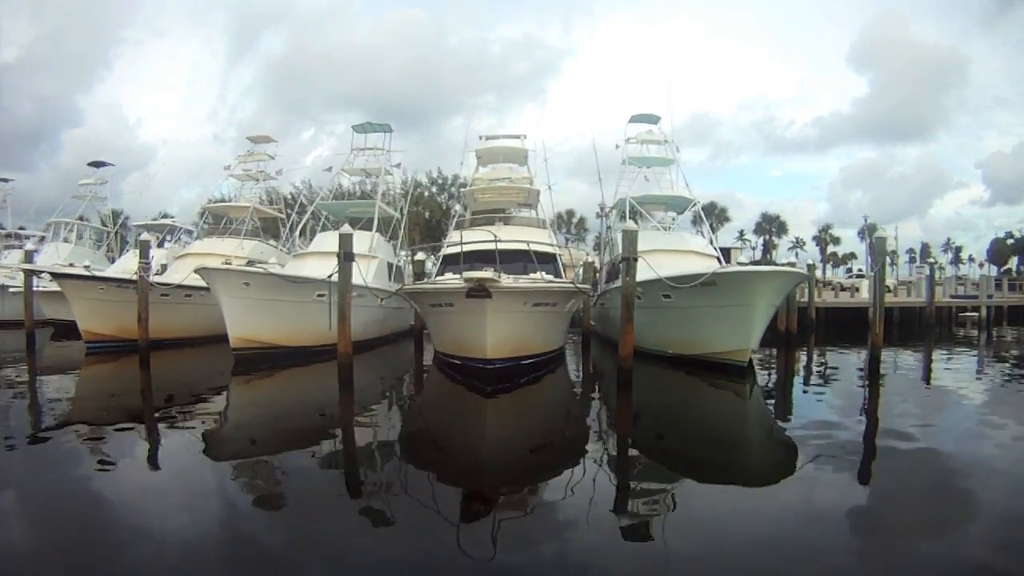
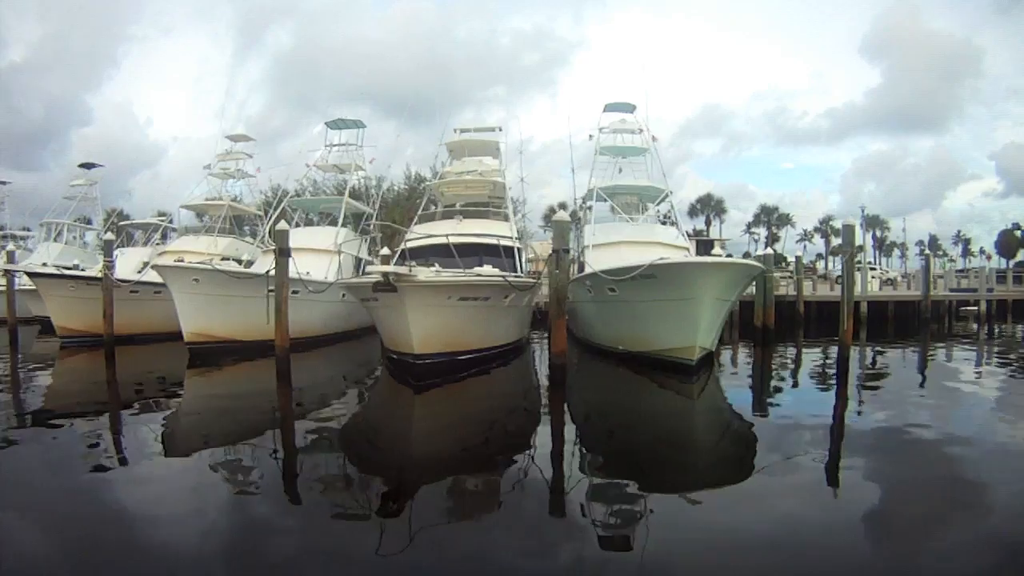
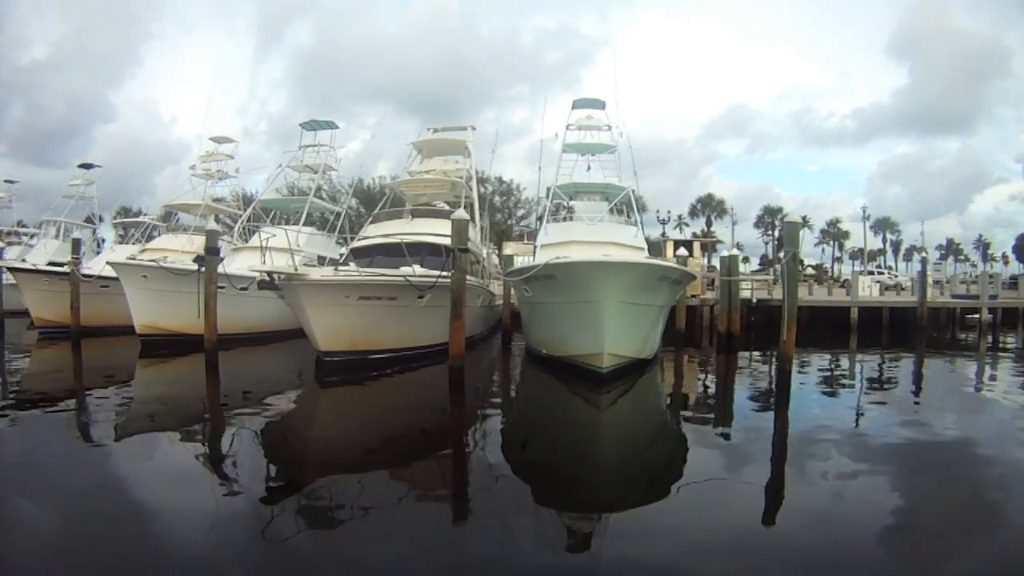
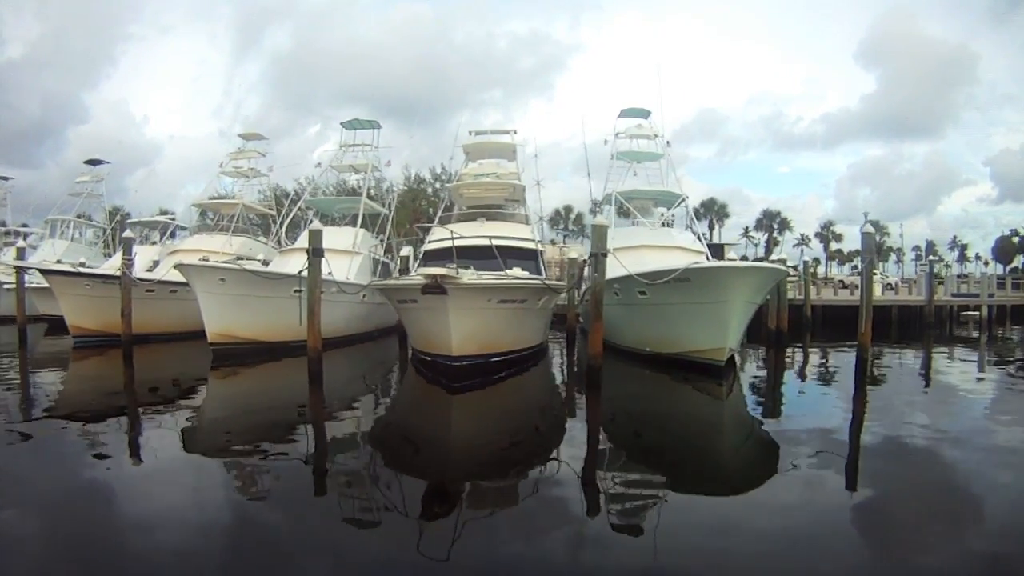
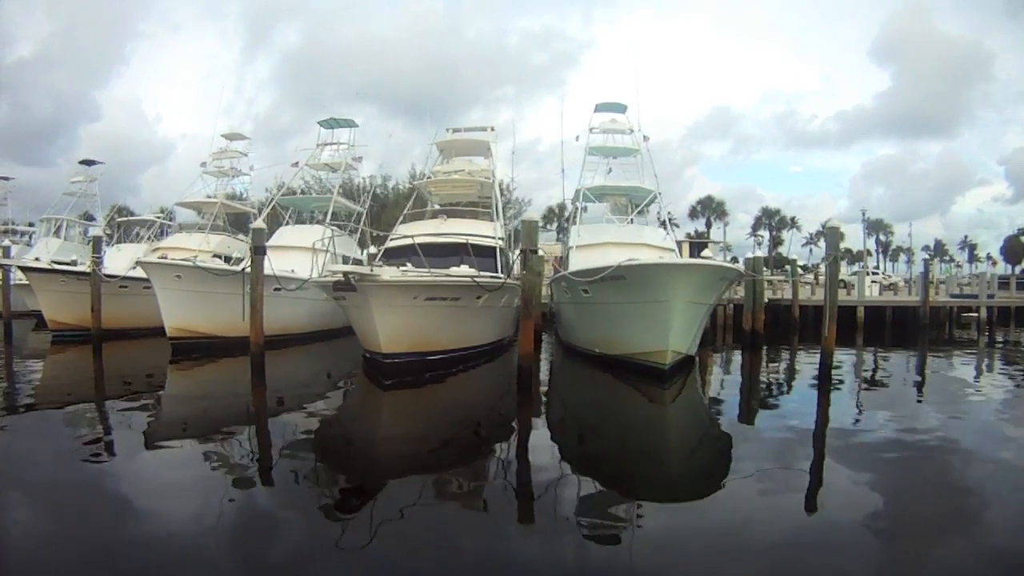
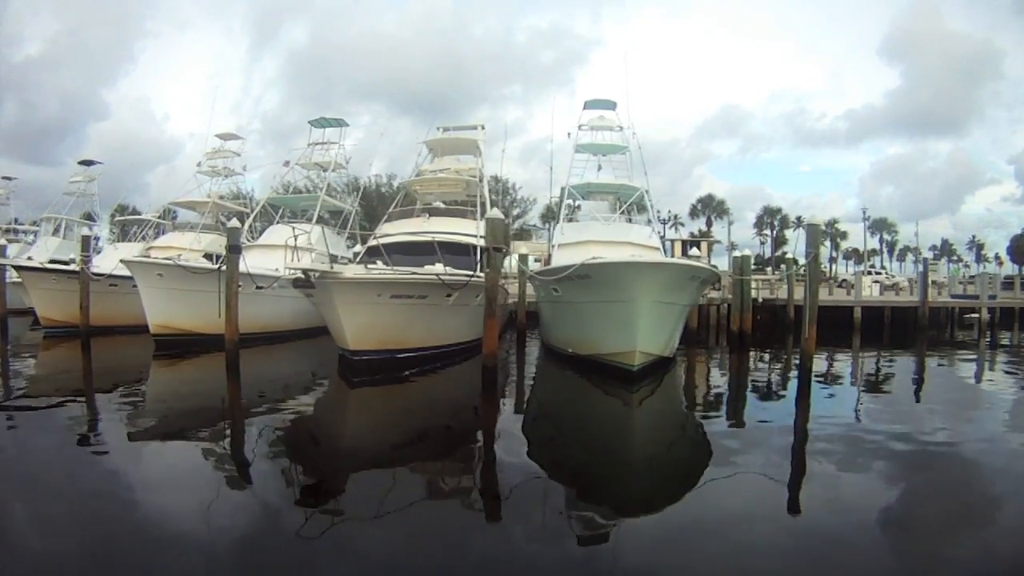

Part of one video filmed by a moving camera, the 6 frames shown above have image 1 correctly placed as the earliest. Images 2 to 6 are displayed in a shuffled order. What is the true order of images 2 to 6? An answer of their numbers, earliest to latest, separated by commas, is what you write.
4, 2, 5, 6, 3
